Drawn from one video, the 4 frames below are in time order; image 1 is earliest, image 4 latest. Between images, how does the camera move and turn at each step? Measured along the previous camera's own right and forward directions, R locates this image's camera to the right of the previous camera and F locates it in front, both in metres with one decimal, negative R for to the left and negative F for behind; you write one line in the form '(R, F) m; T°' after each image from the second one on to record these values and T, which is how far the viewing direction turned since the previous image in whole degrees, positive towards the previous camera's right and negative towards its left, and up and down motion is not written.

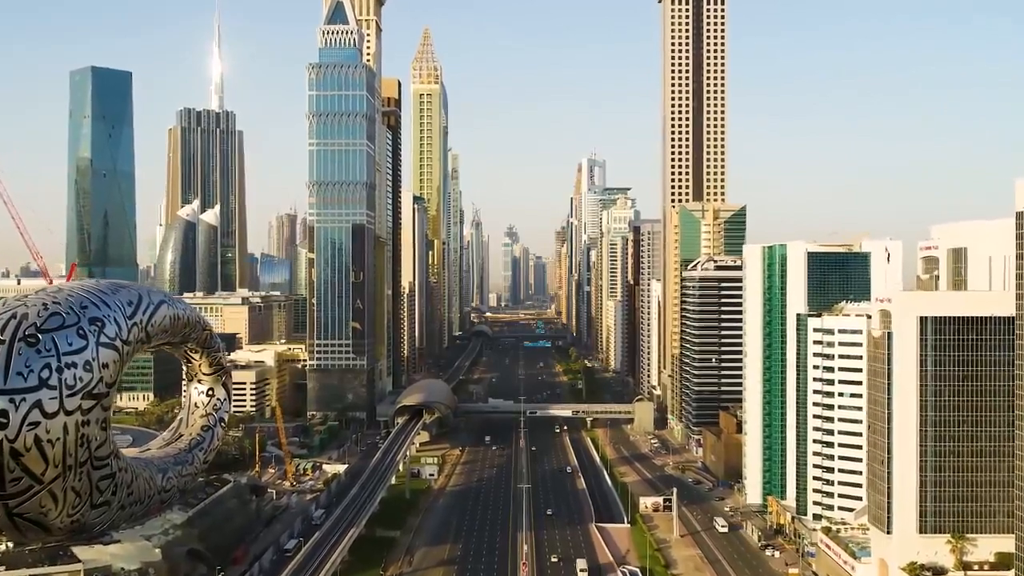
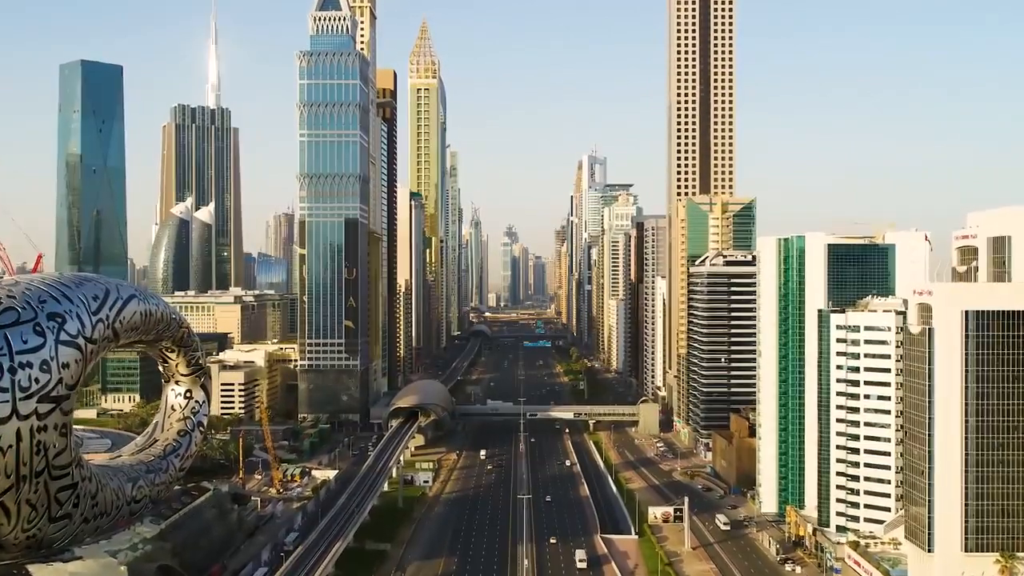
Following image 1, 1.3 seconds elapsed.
(0.0, +3.4) m; 0°
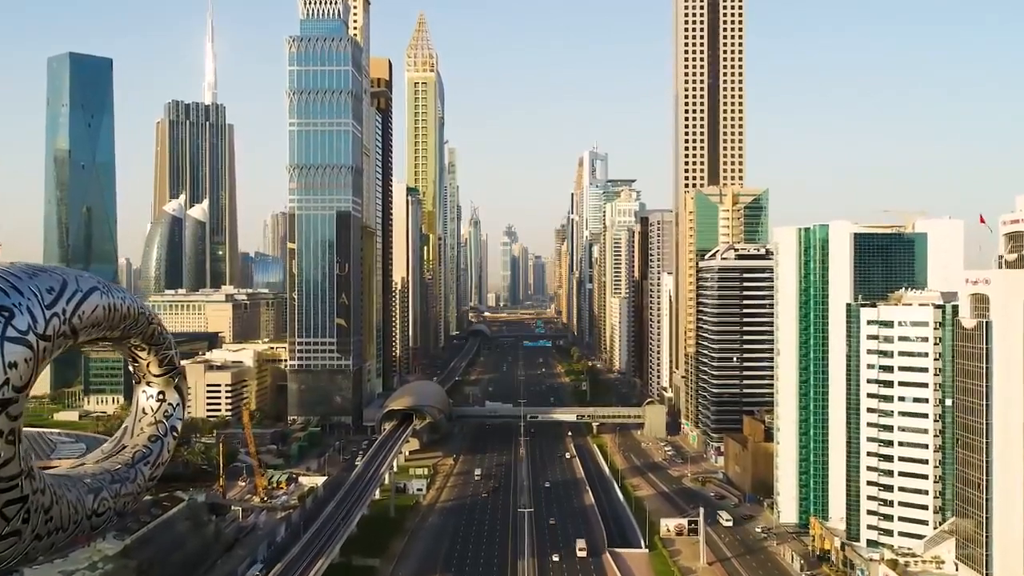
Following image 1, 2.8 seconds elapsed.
(0.0, +3.8) m; 0°
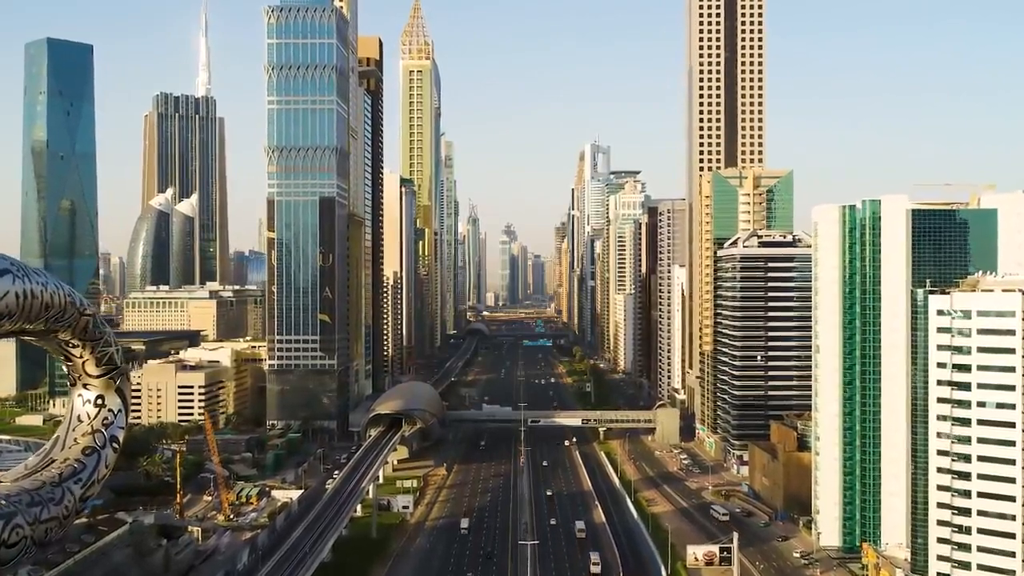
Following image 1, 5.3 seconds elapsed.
(0.0, +6.6) m; 0°
